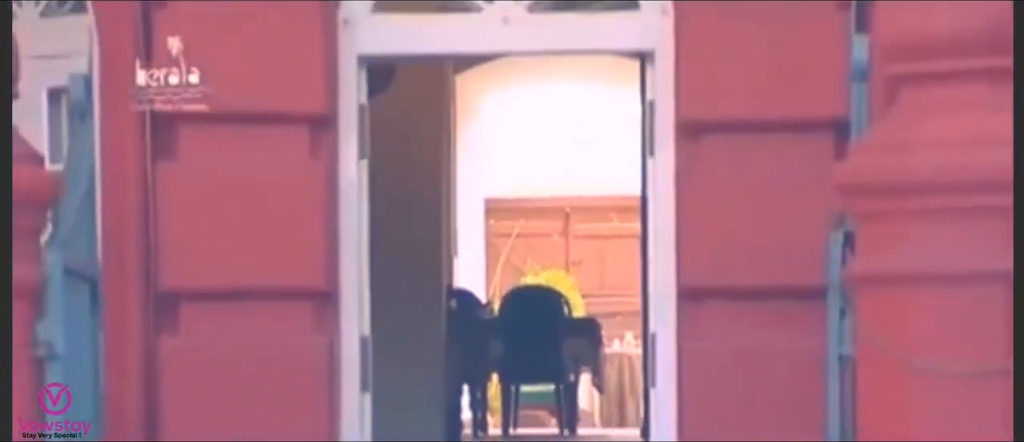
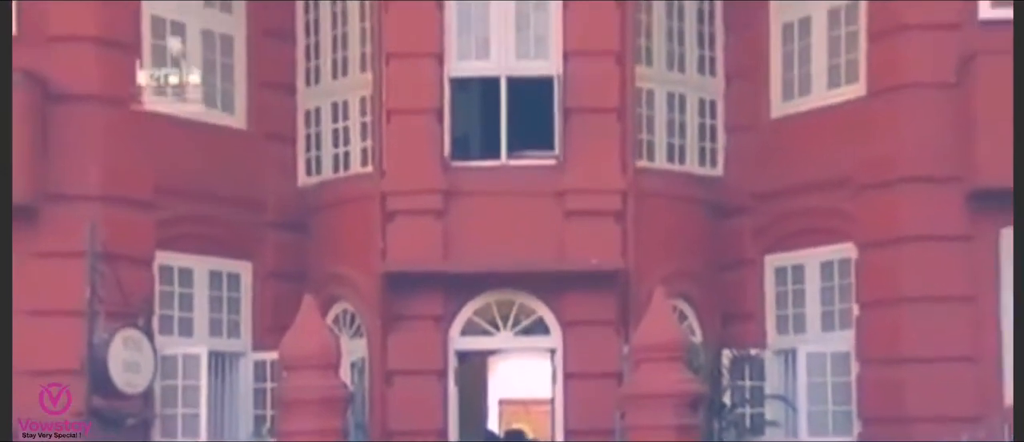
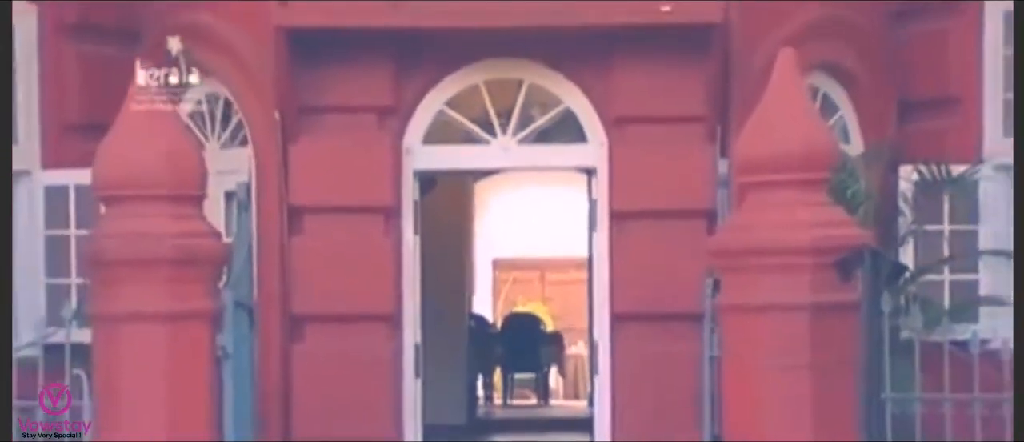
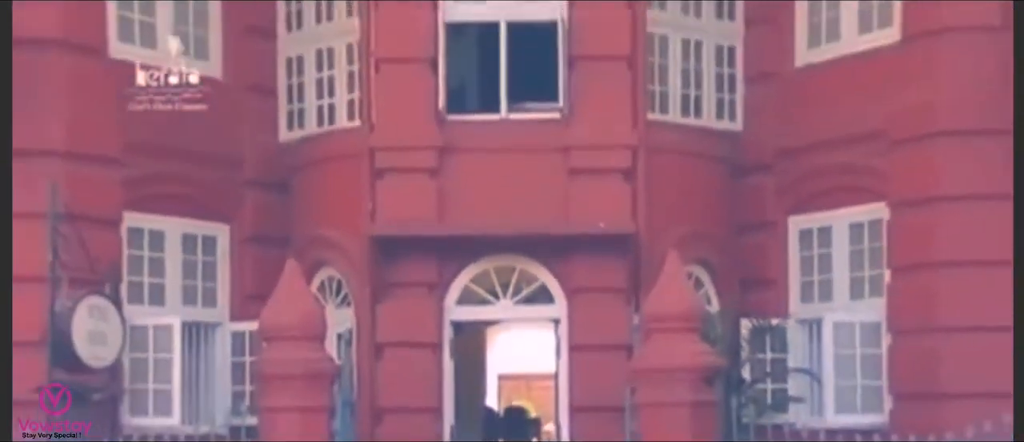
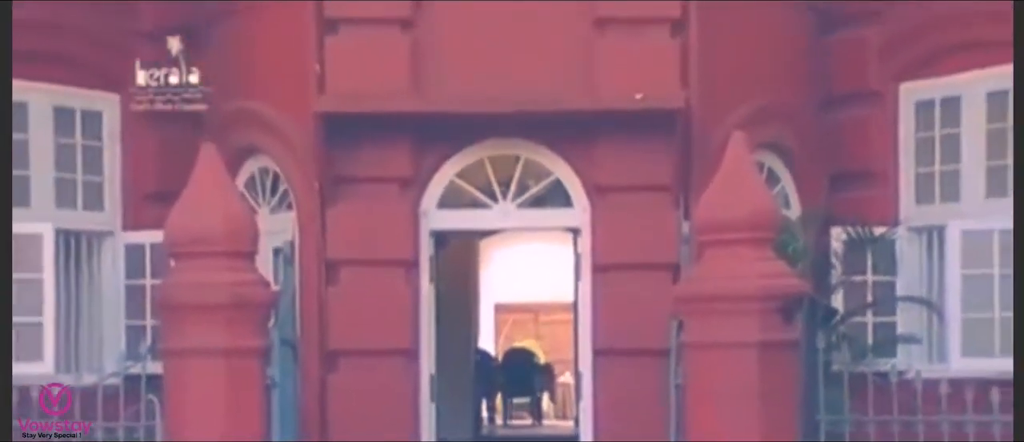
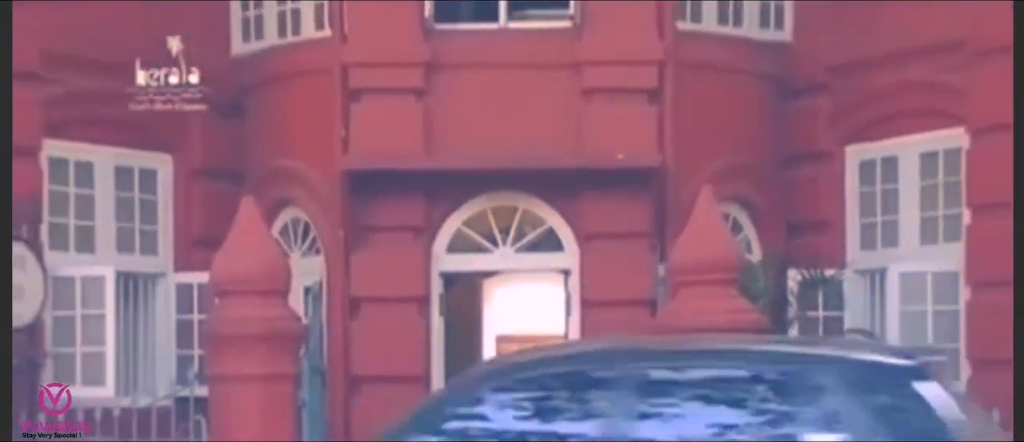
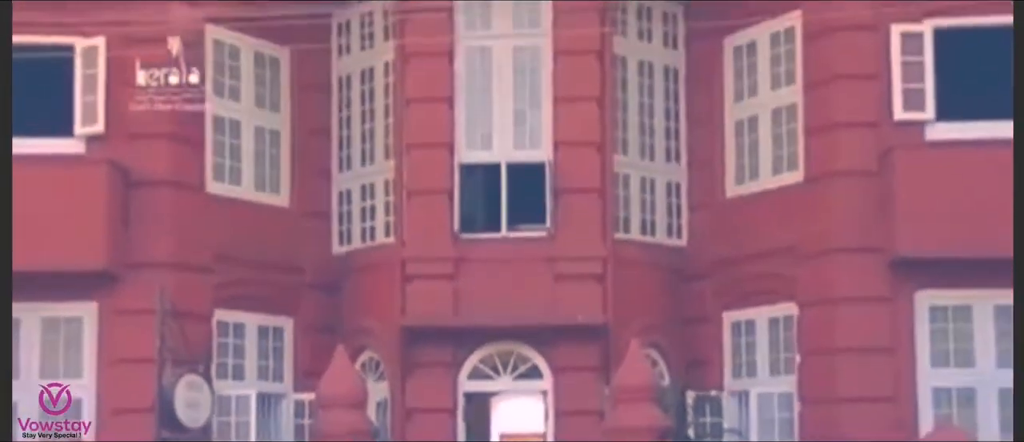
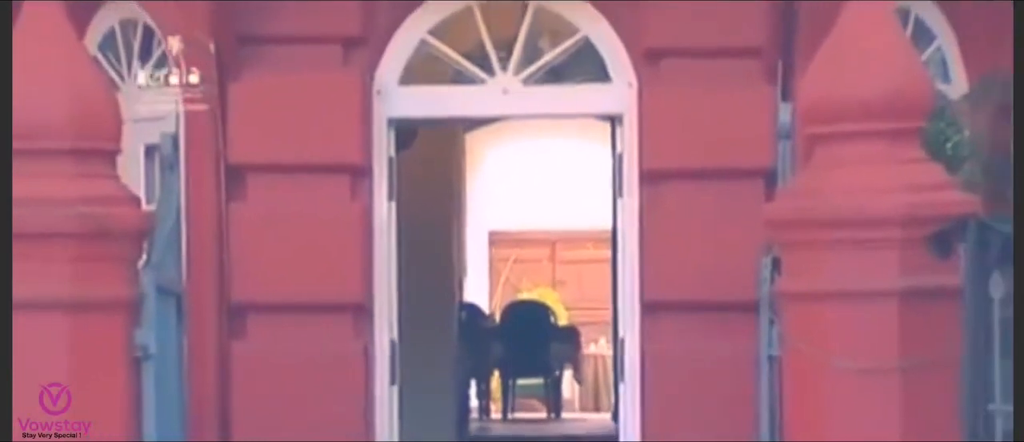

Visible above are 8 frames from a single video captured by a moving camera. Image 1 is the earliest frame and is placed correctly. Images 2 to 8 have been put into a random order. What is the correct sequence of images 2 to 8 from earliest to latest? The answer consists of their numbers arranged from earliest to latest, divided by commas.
8, 3, 5, 6, 4, 2, 7
